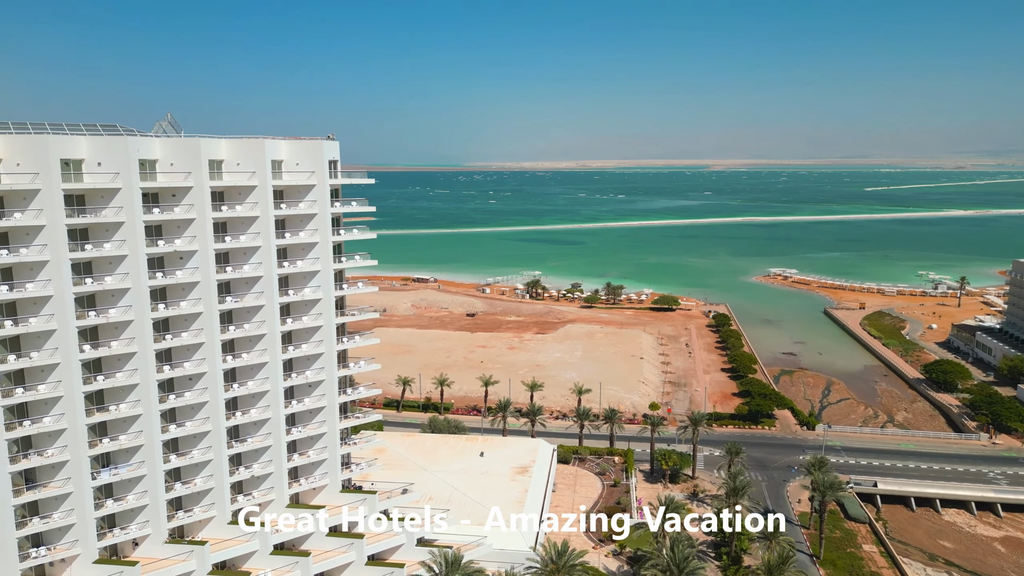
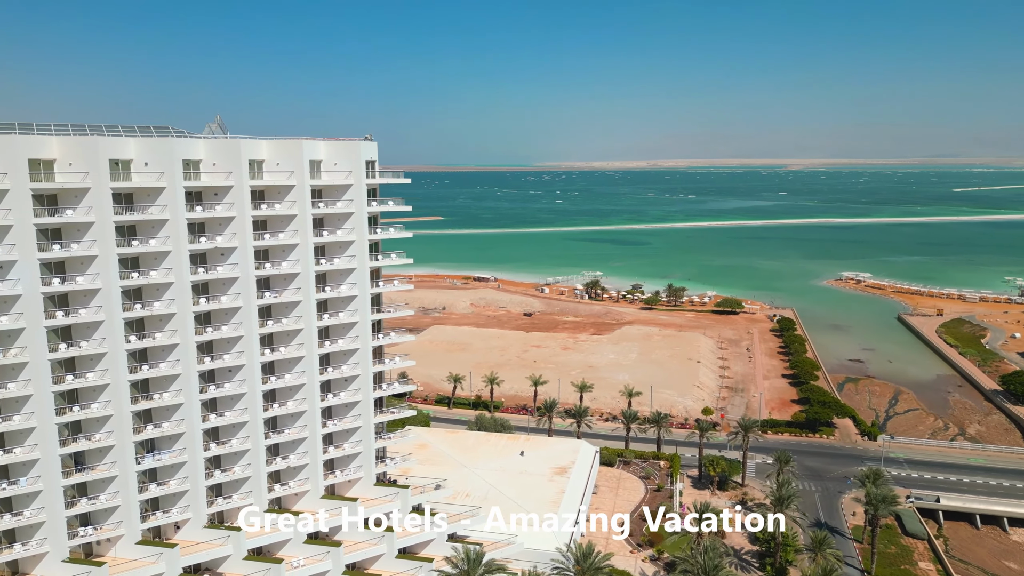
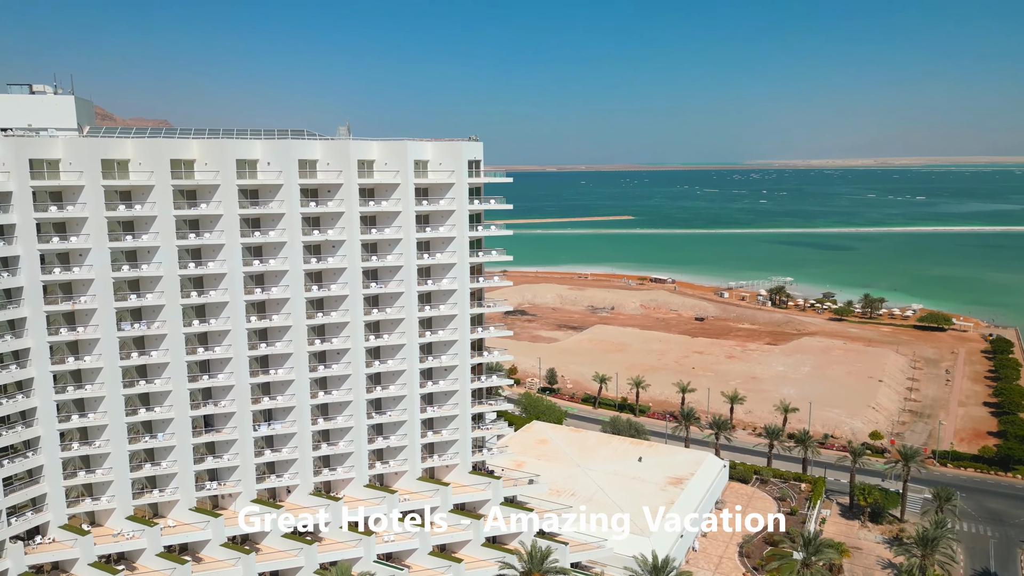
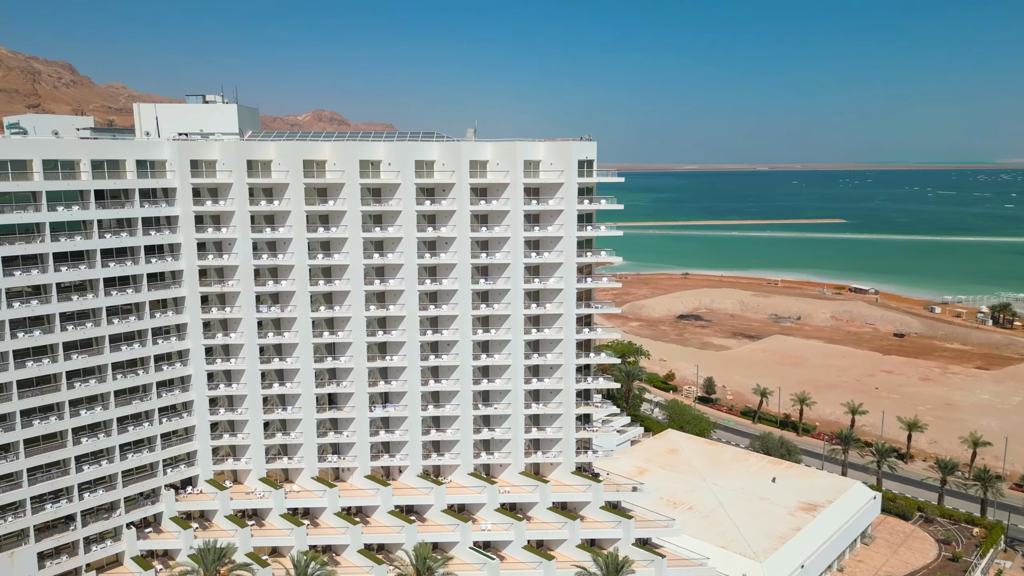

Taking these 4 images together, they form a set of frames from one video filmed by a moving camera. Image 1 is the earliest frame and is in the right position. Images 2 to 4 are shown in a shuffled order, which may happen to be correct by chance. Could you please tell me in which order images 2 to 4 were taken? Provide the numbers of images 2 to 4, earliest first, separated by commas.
2, 3, 4
